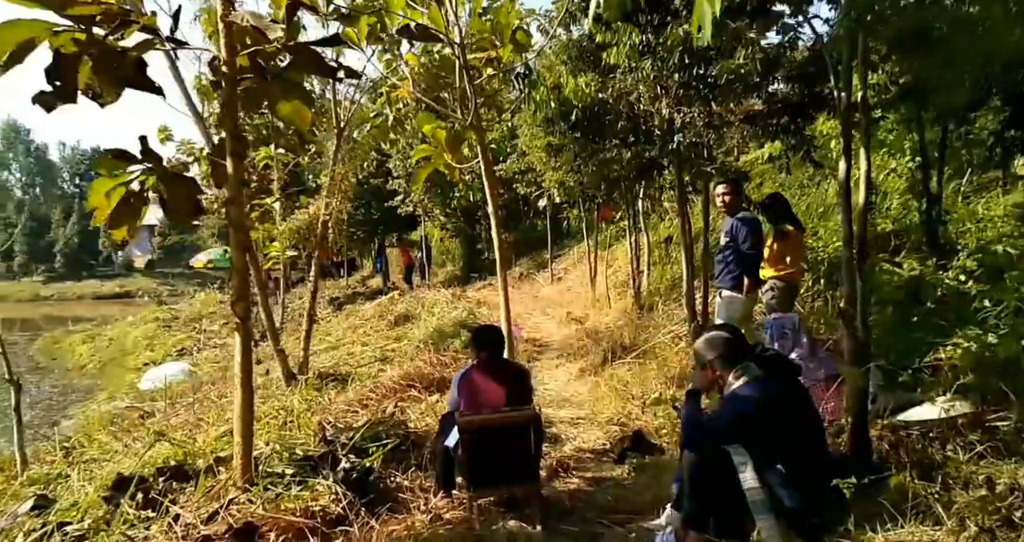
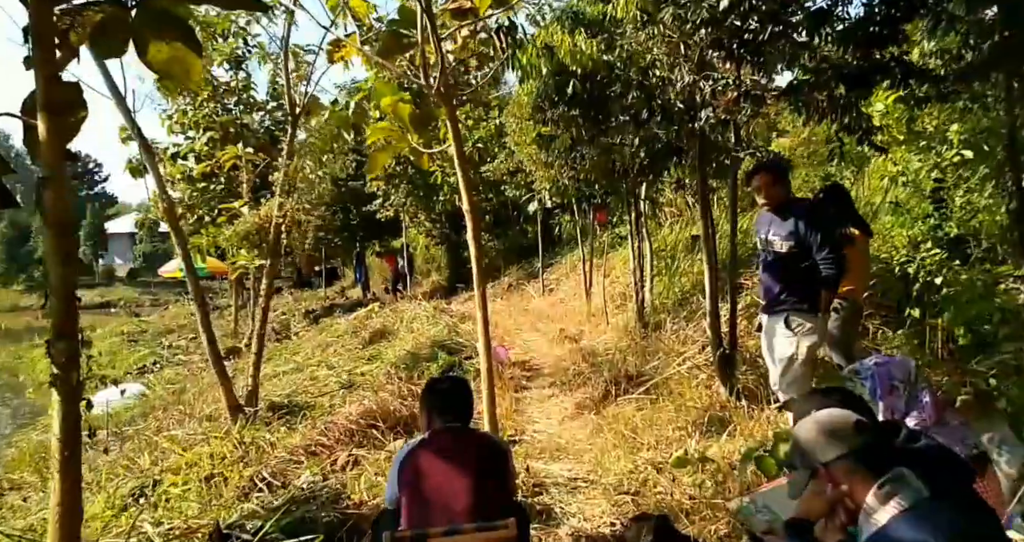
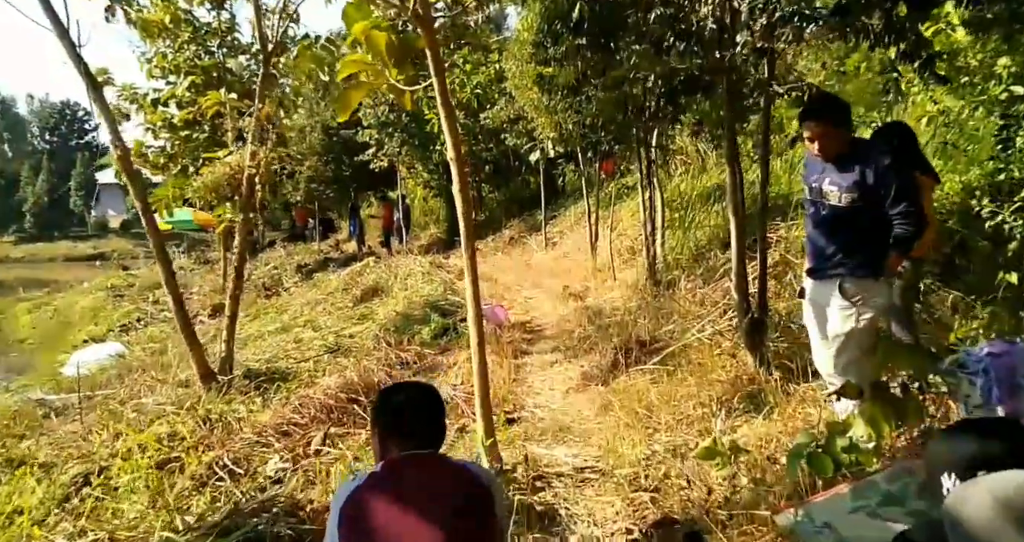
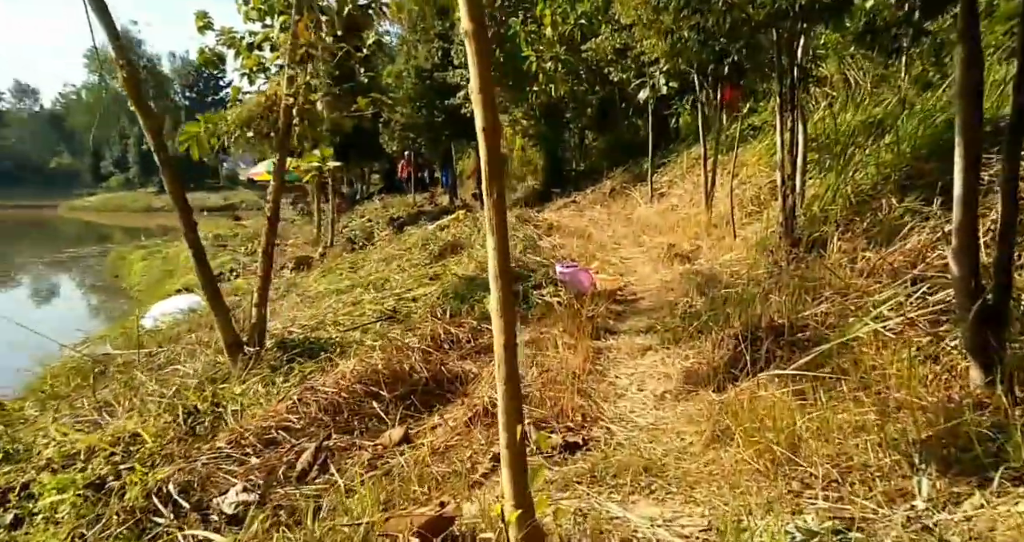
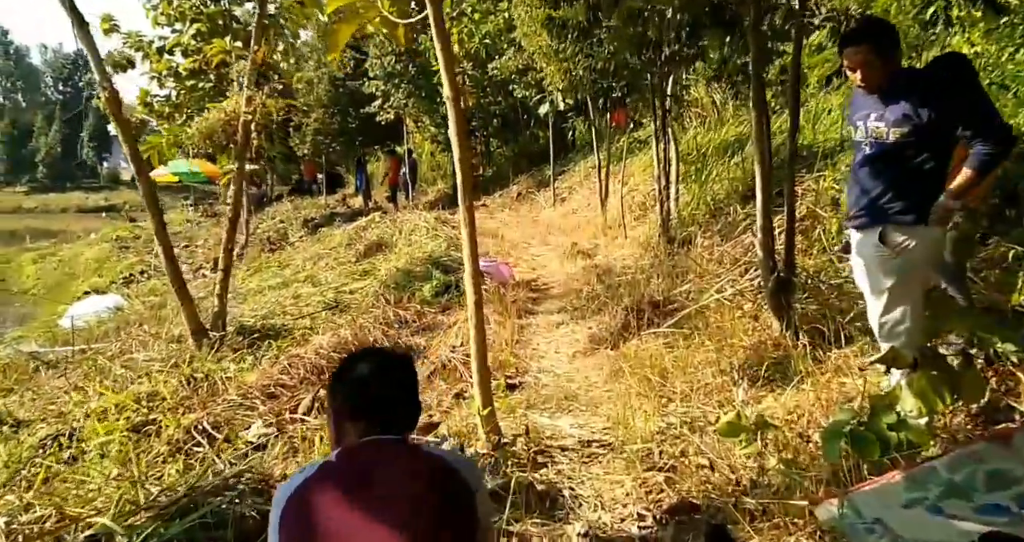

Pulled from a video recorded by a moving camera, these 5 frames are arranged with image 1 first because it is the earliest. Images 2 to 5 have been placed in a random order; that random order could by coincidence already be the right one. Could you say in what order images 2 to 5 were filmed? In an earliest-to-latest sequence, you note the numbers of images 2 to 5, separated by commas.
2, 3, 5, 4
